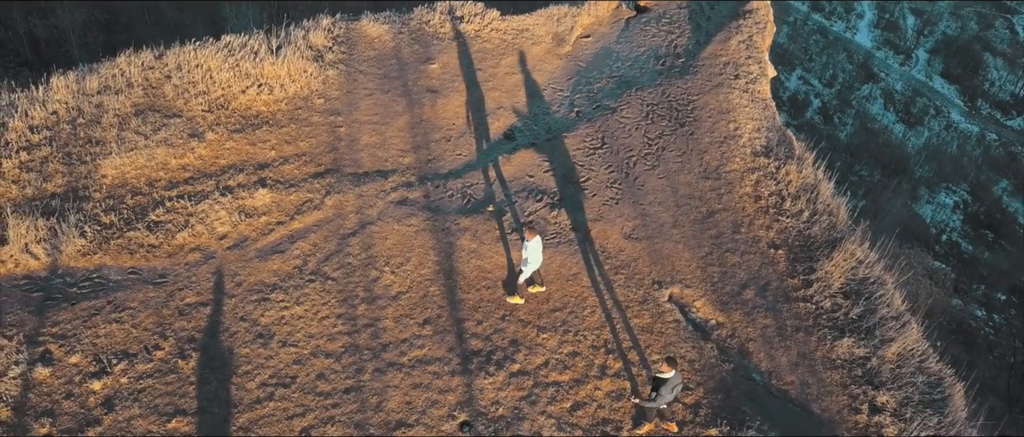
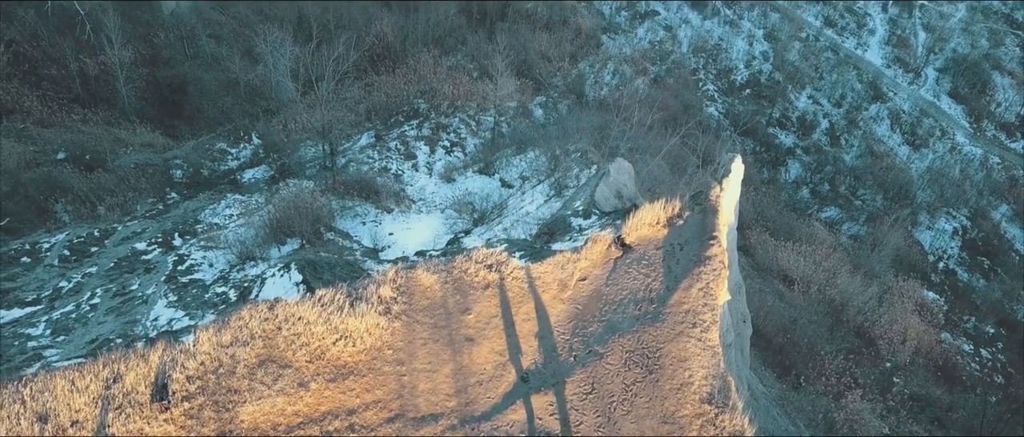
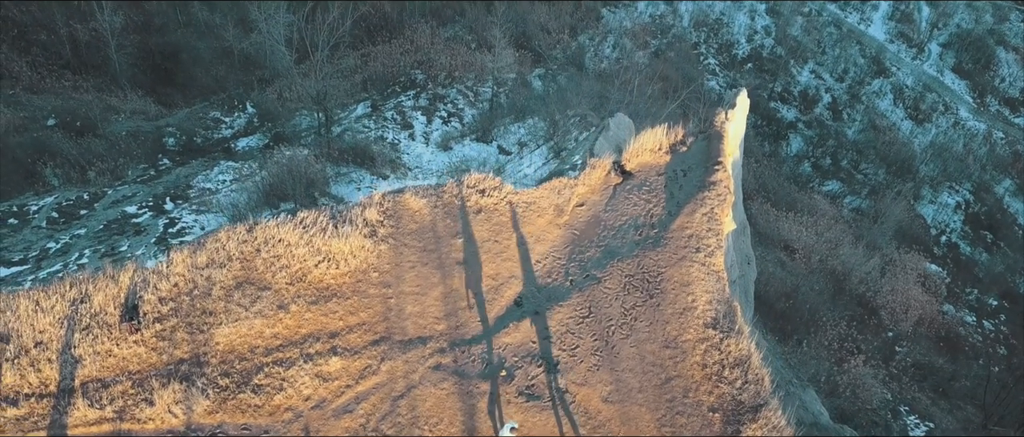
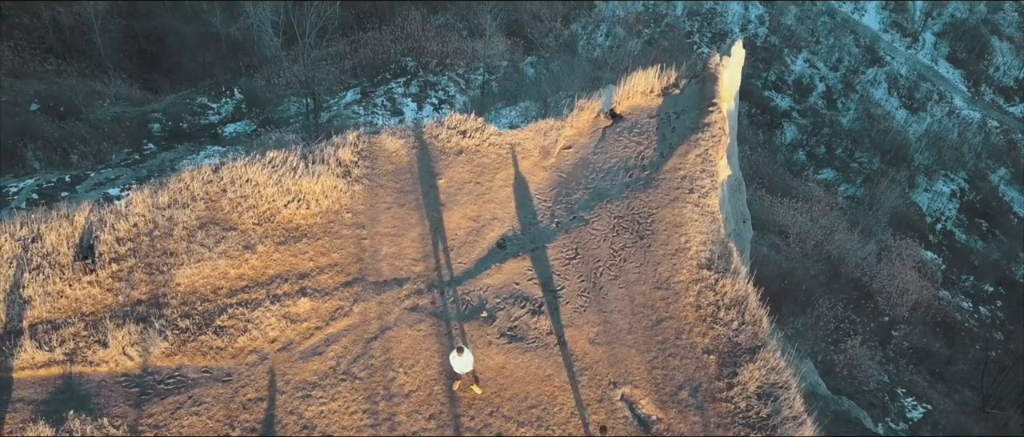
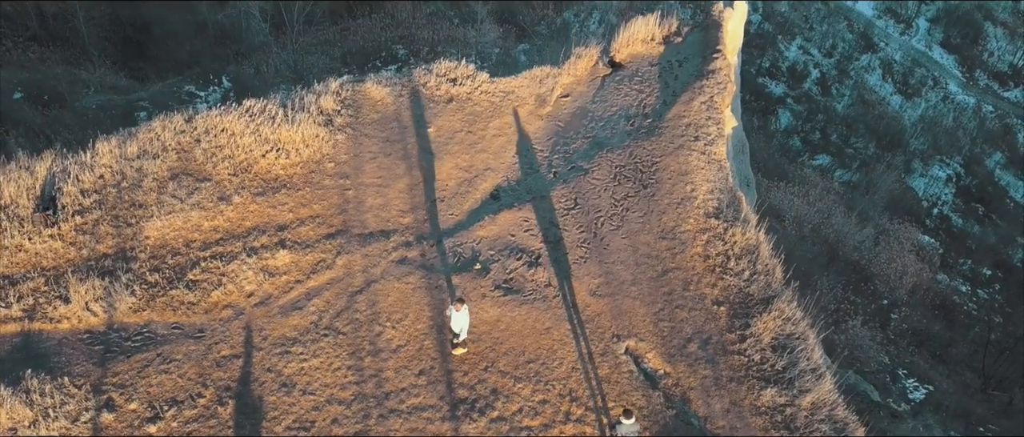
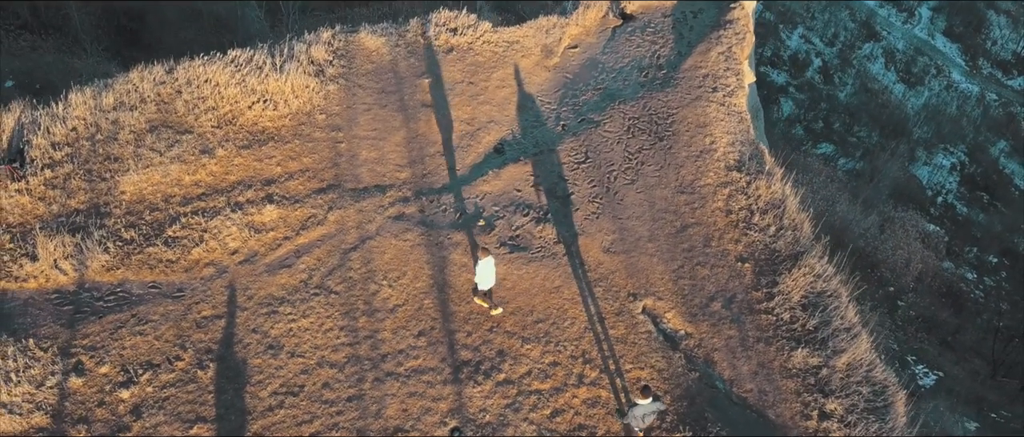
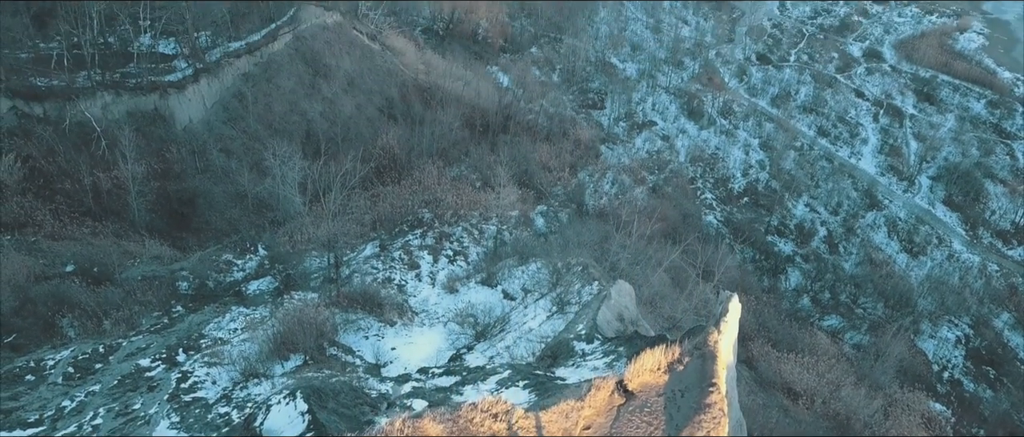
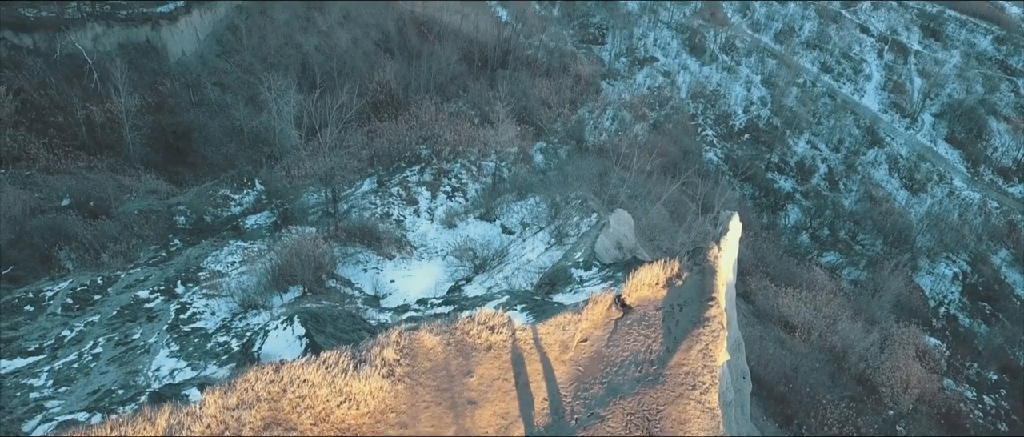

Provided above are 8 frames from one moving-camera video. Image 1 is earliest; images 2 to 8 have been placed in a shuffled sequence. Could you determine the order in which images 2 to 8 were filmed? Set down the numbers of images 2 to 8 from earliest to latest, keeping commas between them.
6, 5, 4, 3, 2, 8, 7
